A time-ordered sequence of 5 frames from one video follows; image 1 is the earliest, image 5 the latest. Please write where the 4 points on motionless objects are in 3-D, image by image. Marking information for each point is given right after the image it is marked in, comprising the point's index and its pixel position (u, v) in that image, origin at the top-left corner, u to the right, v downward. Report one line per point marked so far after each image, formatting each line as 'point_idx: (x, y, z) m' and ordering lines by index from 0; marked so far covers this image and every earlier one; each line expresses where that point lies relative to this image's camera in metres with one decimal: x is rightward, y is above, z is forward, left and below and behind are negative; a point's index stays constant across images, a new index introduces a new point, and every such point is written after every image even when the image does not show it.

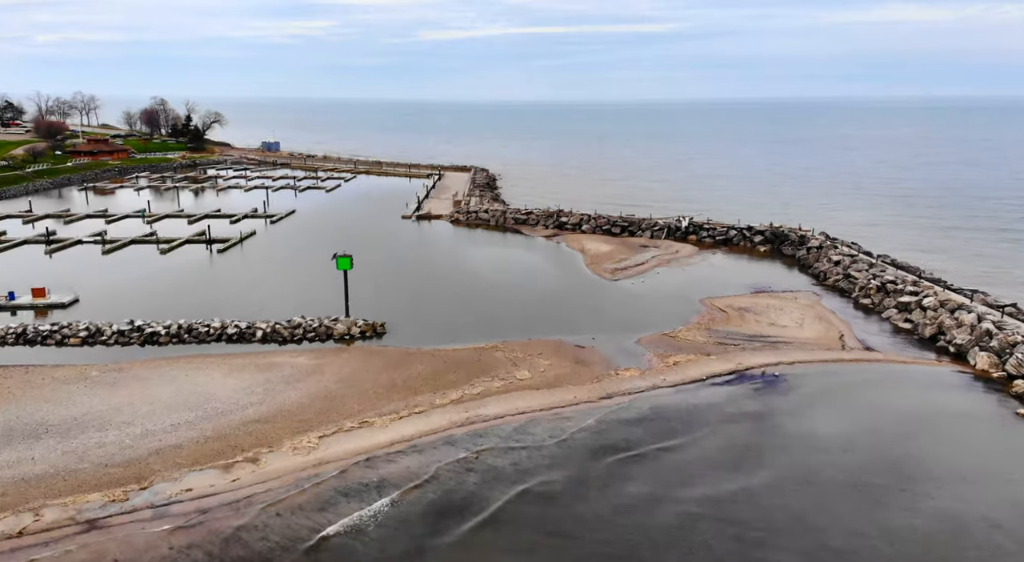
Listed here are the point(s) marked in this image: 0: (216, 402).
0: (-8.1, -3.3, +18.9) m
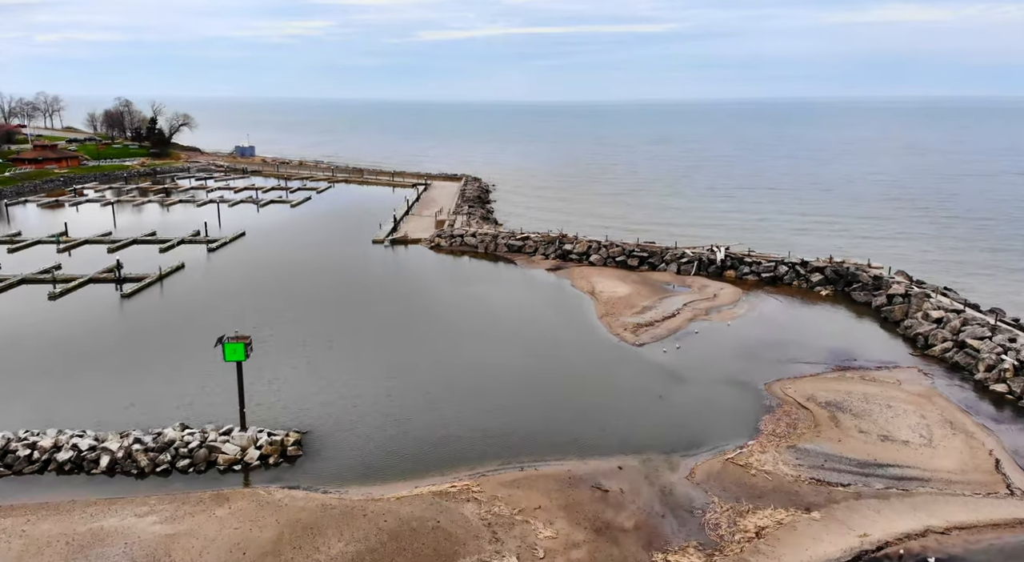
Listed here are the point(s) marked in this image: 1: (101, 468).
0: (-8.5, -5.6, +10.5) m
1: (-9.3, -4.2, +15.6) m
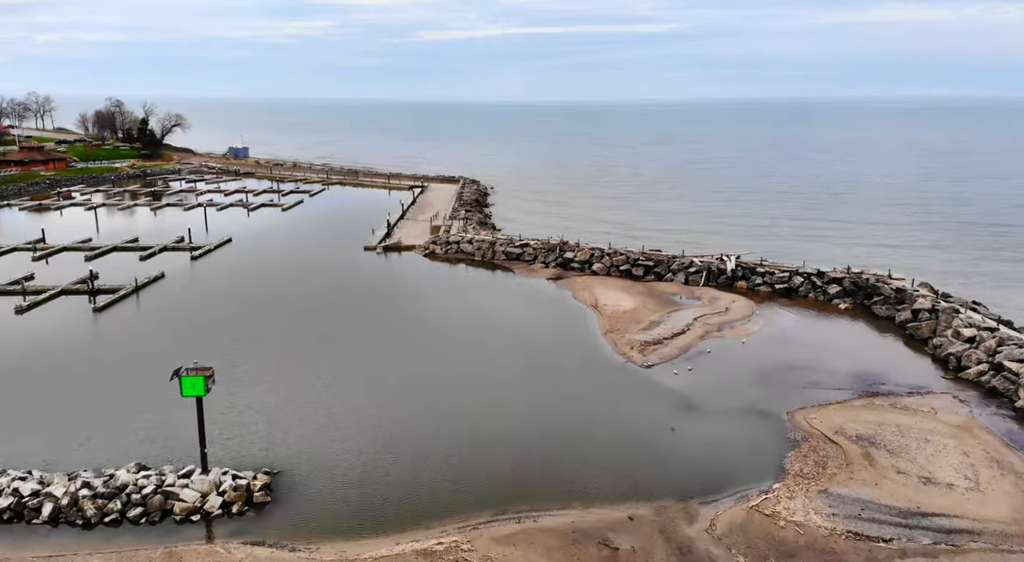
0: (-8.6, -6.1, +8.6) m
1: (-9.4, -4.7, +13.8) m
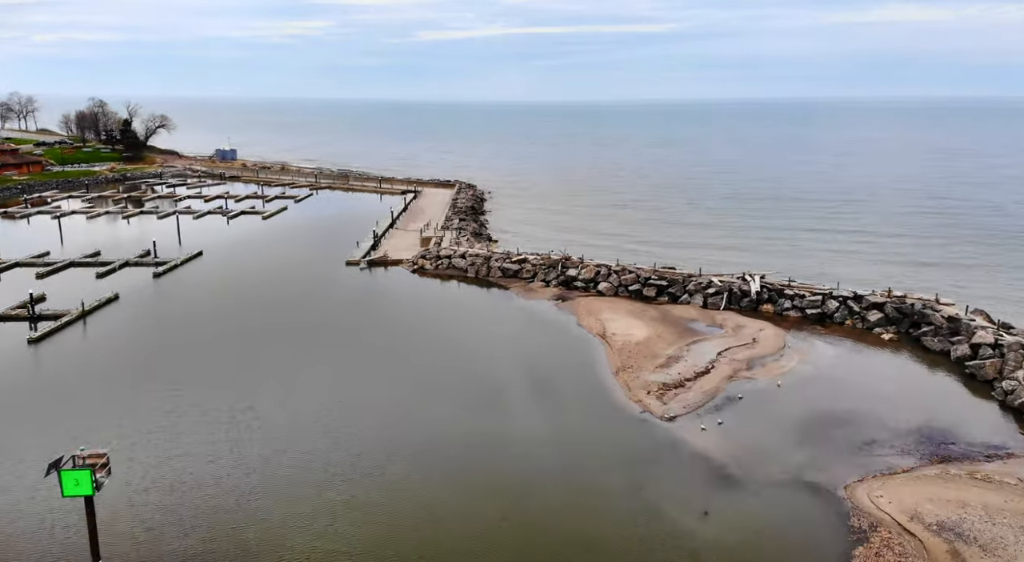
0: (-8.7, -7.0, +5.2) m
1: (-9.5, -5.7, +10.3) m
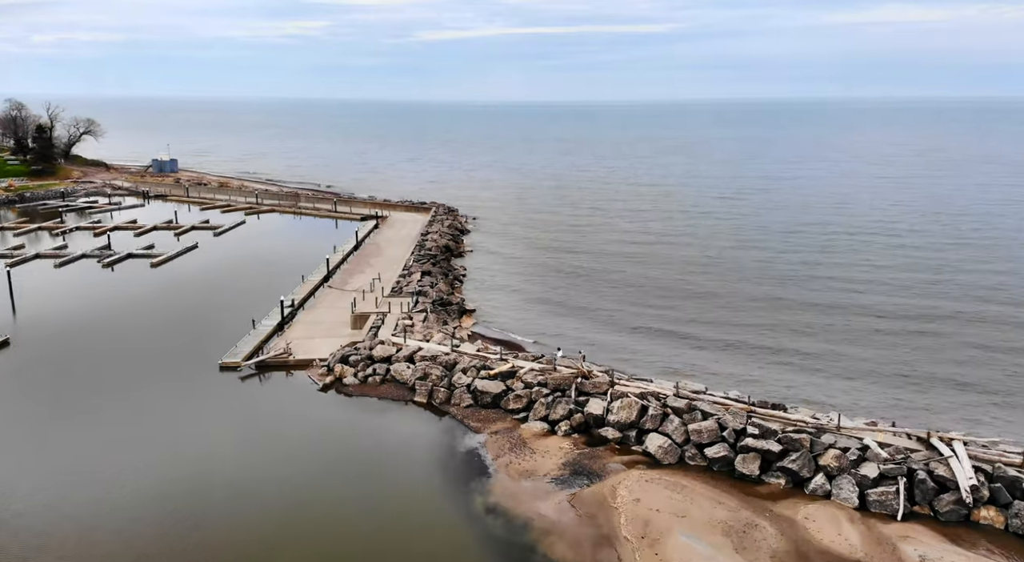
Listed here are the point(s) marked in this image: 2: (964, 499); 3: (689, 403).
0: (-9.2, -10.6, -8.4) m
1: (-10.0, -9.3, -3.3) m
2: (+8.9, -4.2, +13.8) m
3: (+4.4, -3.1, +17.4) m
